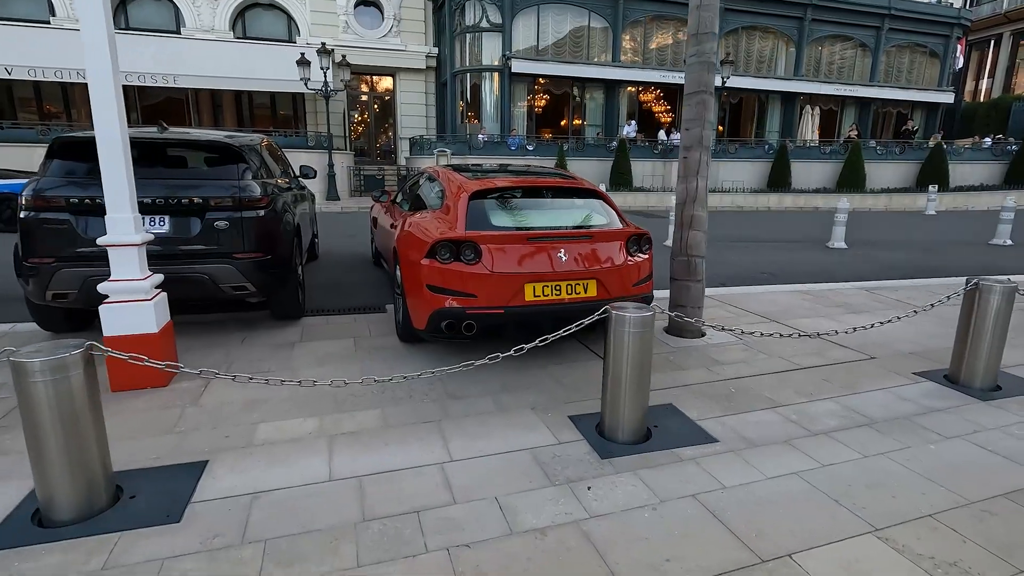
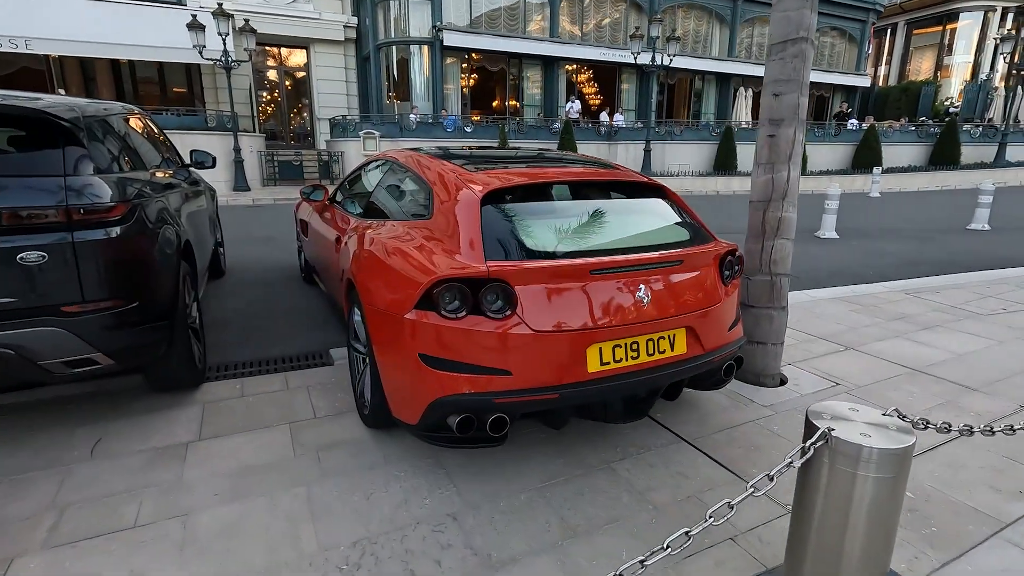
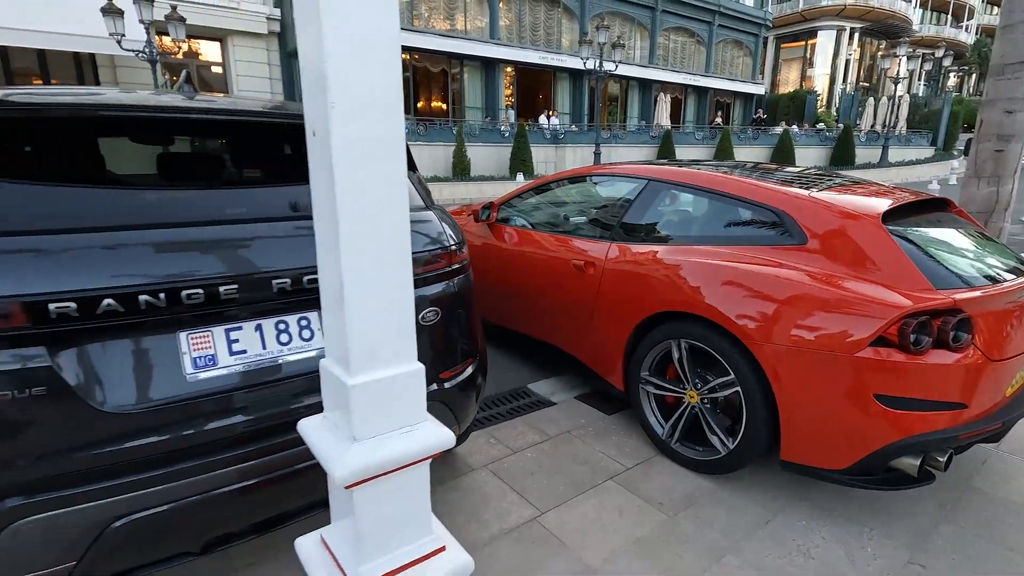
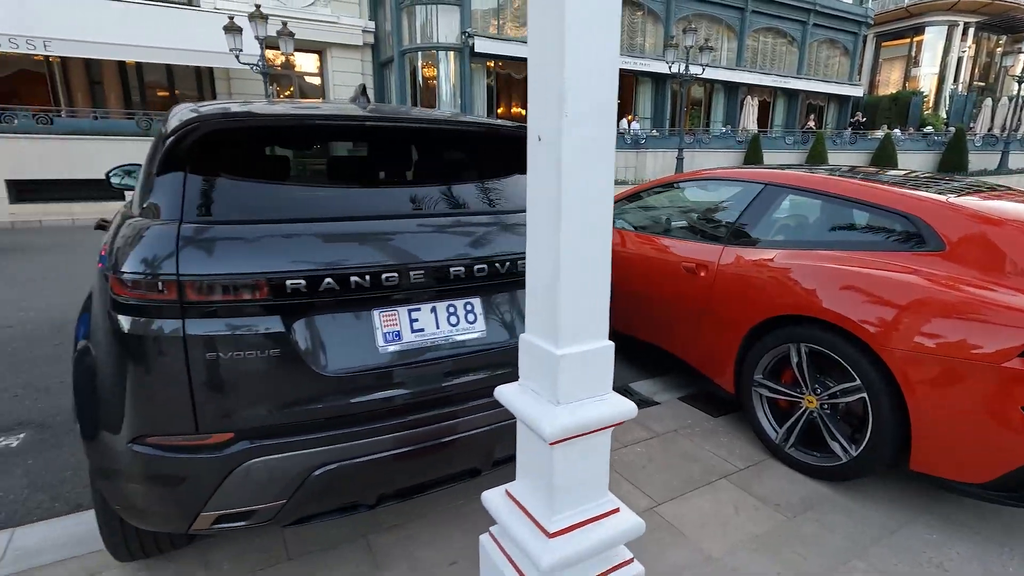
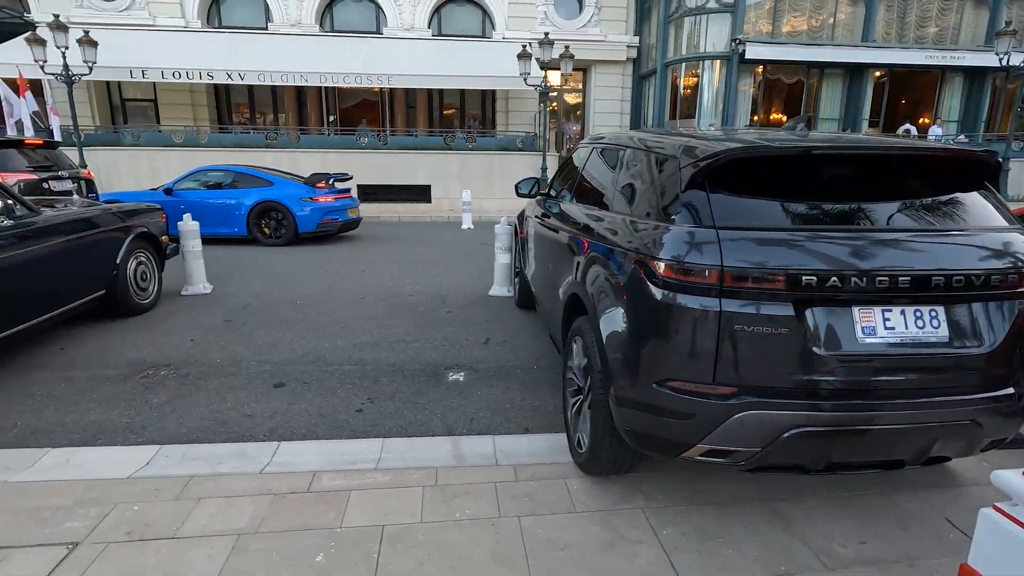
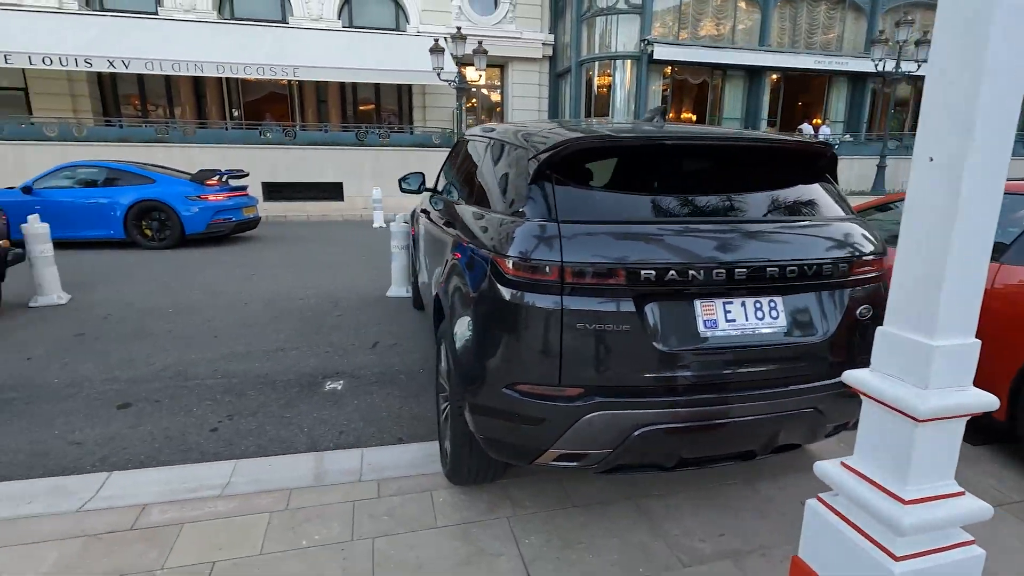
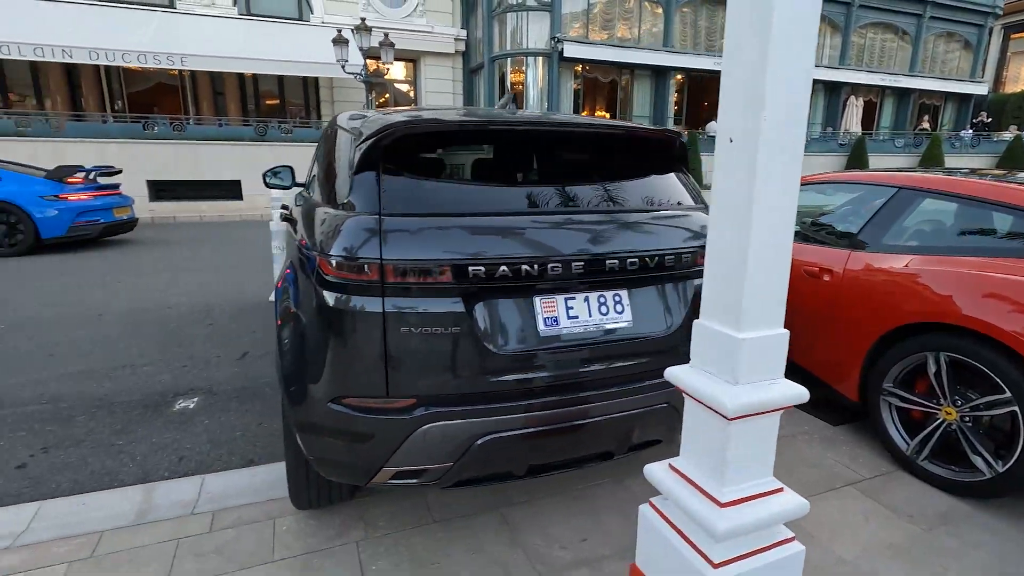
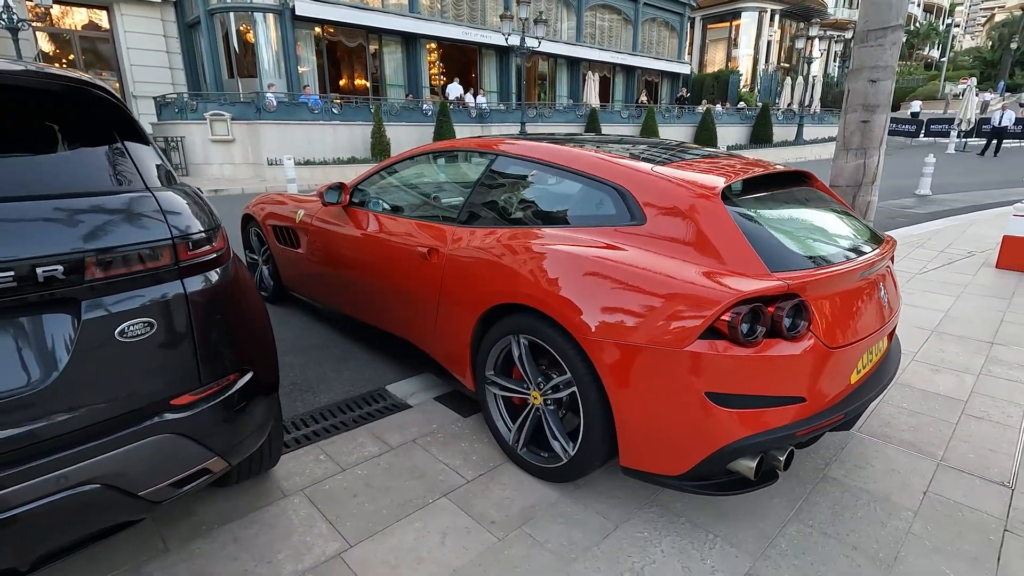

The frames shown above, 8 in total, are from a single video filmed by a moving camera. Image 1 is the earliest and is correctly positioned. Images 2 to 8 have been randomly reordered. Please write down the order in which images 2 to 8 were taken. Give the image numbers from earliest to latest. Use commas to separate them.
2, 8, 3, 4, 7, 6, 5
